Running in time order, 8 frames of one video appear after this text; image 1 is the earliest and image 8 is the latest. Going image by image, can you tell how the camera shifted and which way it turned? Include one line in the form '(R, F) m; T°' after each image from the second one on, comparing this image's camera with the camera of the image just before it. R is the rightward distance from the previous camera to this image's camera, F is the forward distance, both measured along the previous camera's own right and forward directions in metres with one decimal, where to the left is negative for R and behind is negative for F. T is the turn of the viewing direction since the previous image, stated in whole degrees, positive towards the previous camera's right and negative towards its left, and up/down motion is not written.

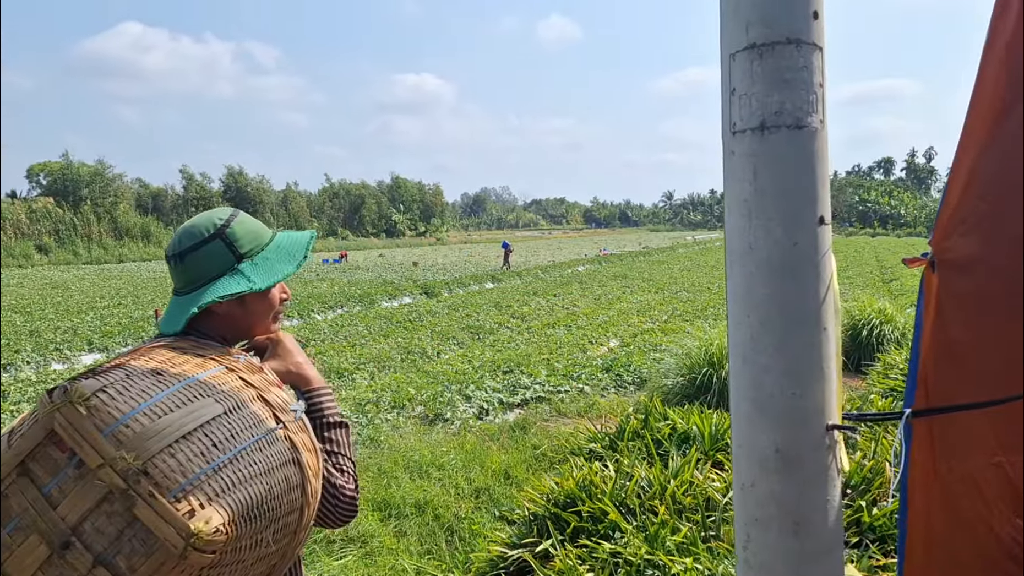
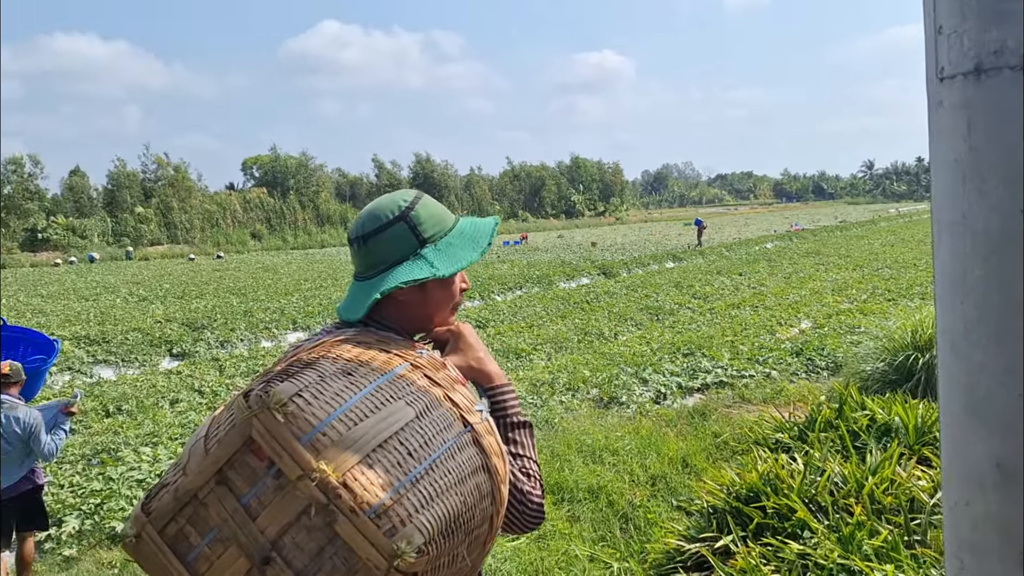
(+0.1, +0.2) m; -13°
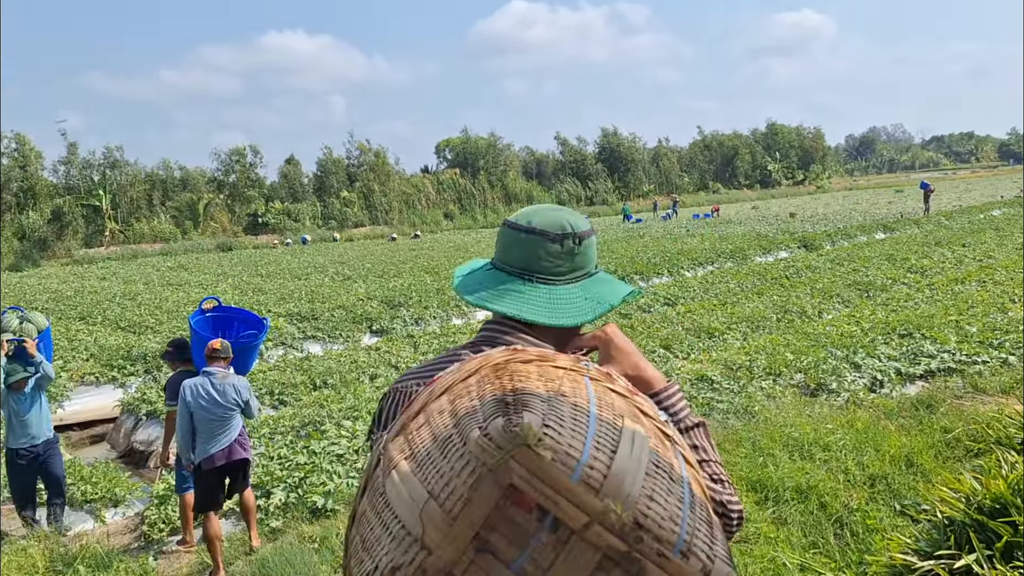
(0.0, +0.3) m; -13°
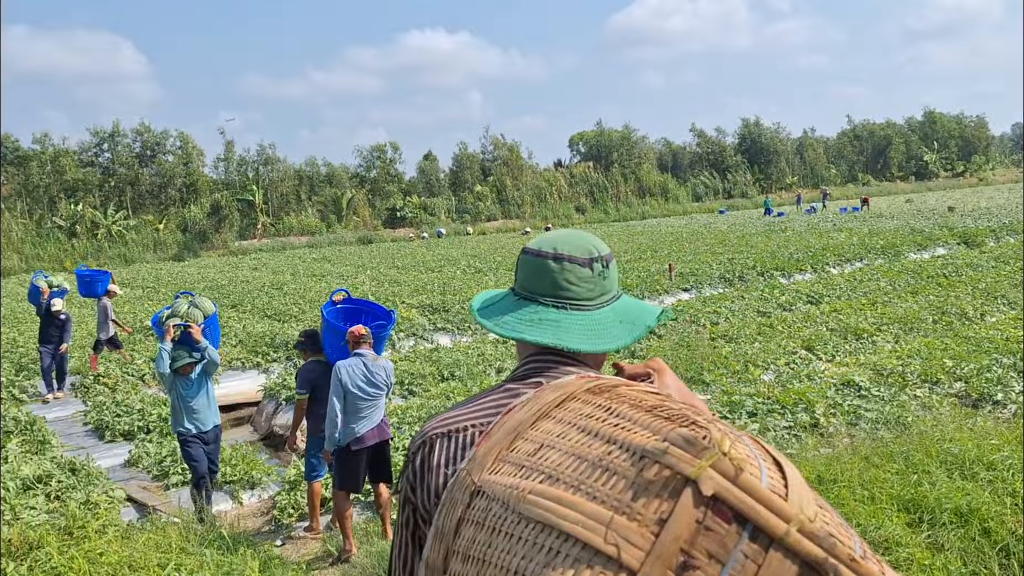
(0.0, +0.2) m; -9°
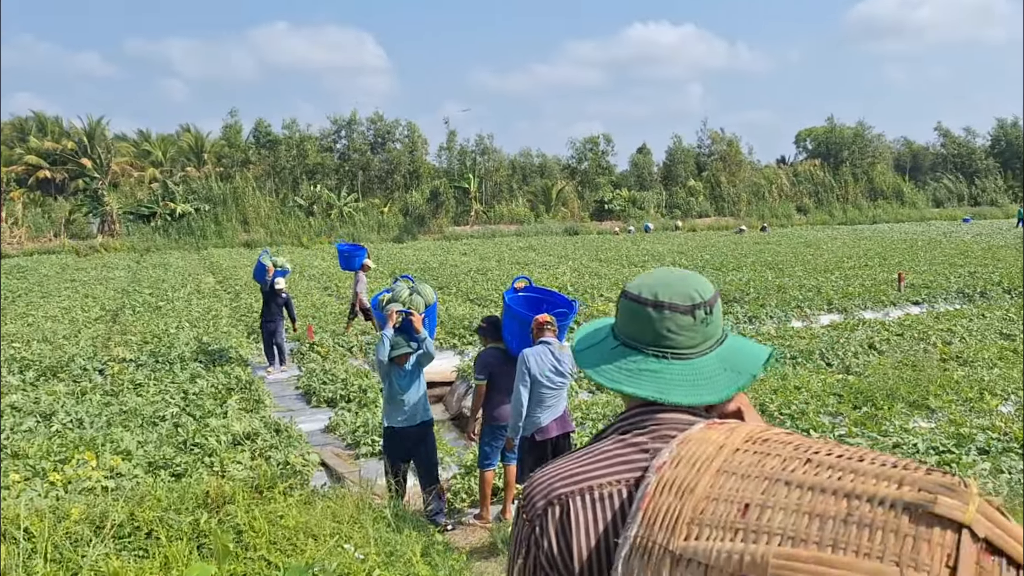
(+0.1, +0.2) m; -14°
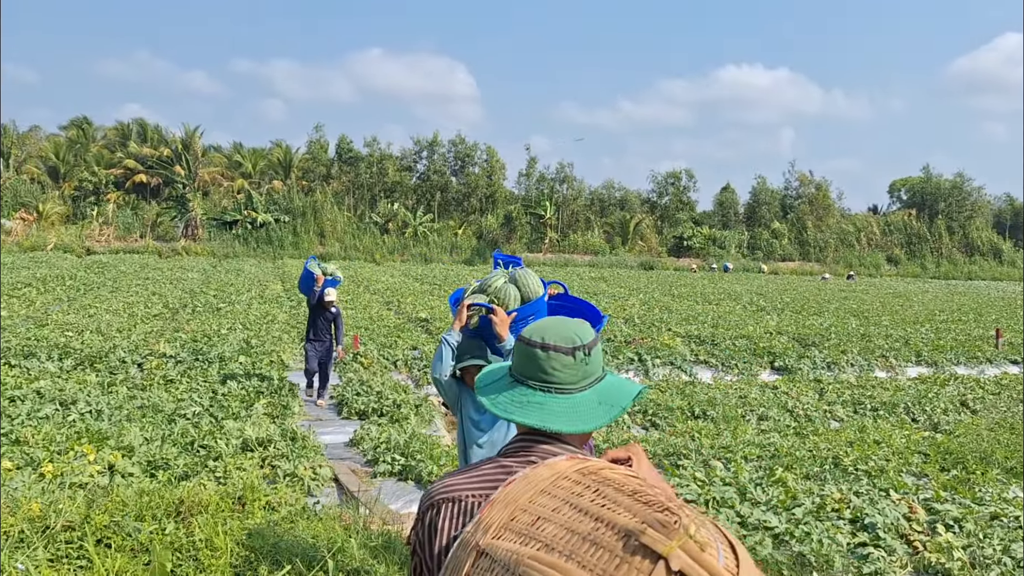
(+0.2, +0.6) m; -5°
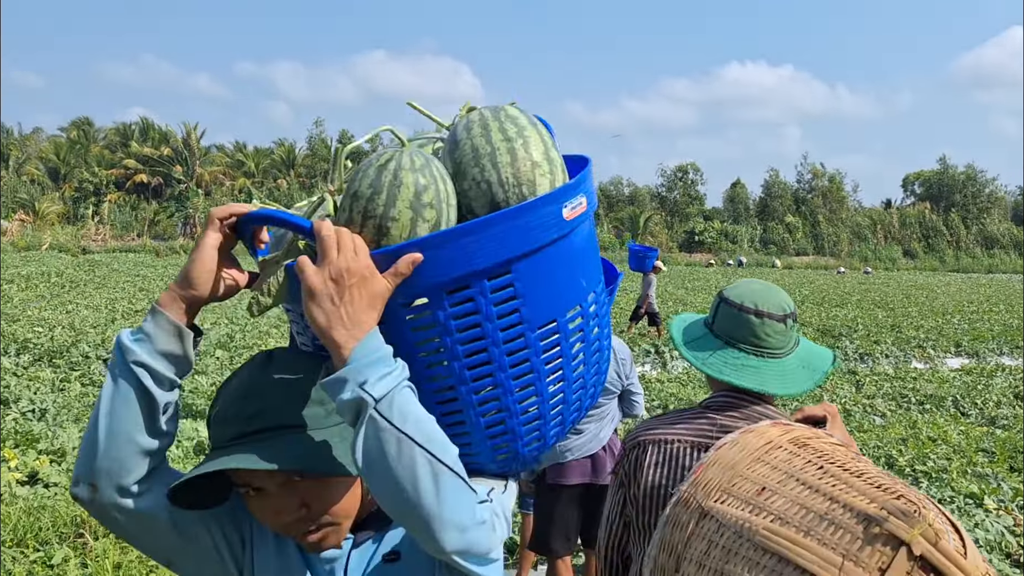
(0.0, +0.9) m; -1°
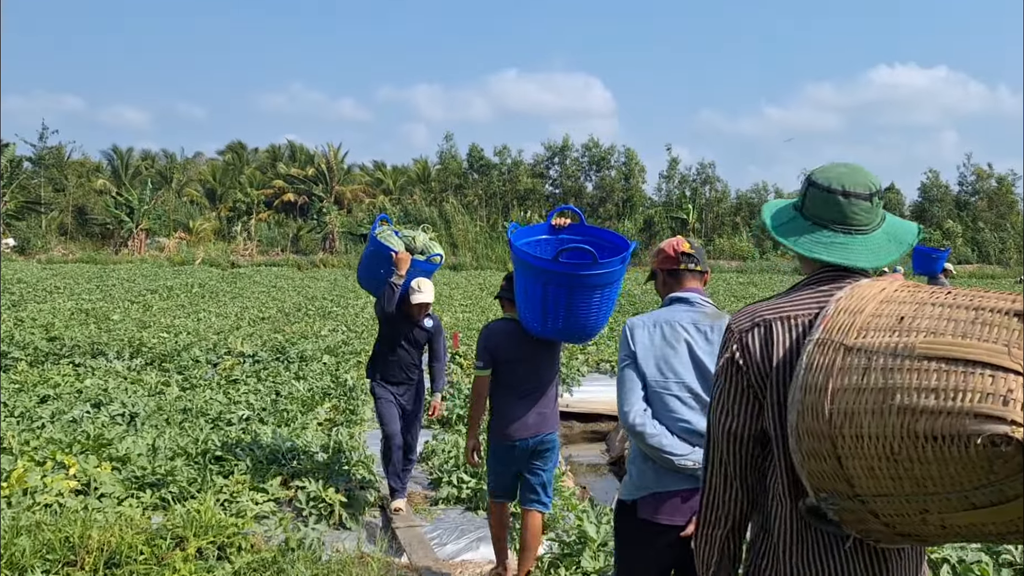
(+0.1, +0.7) m; -9°
